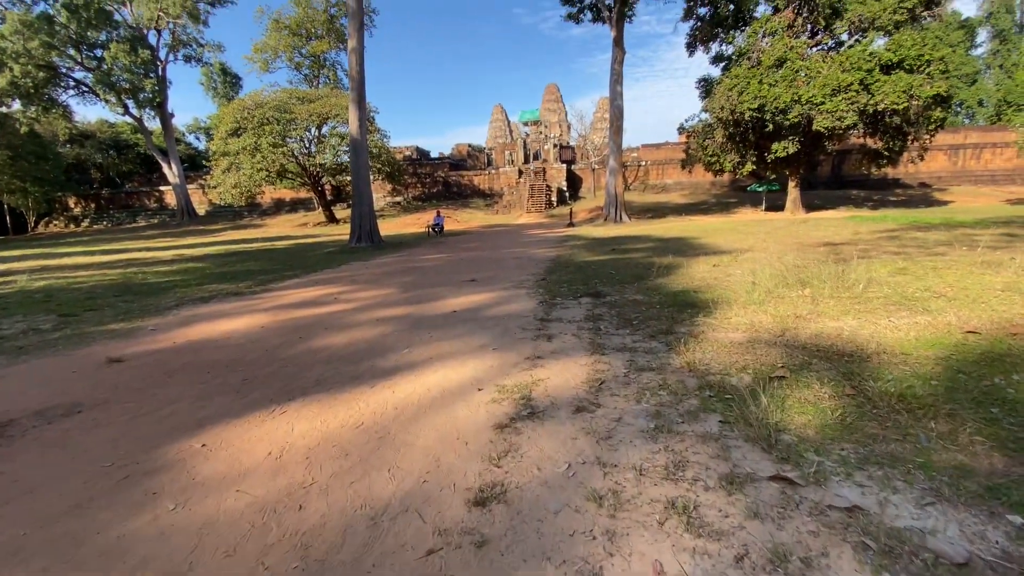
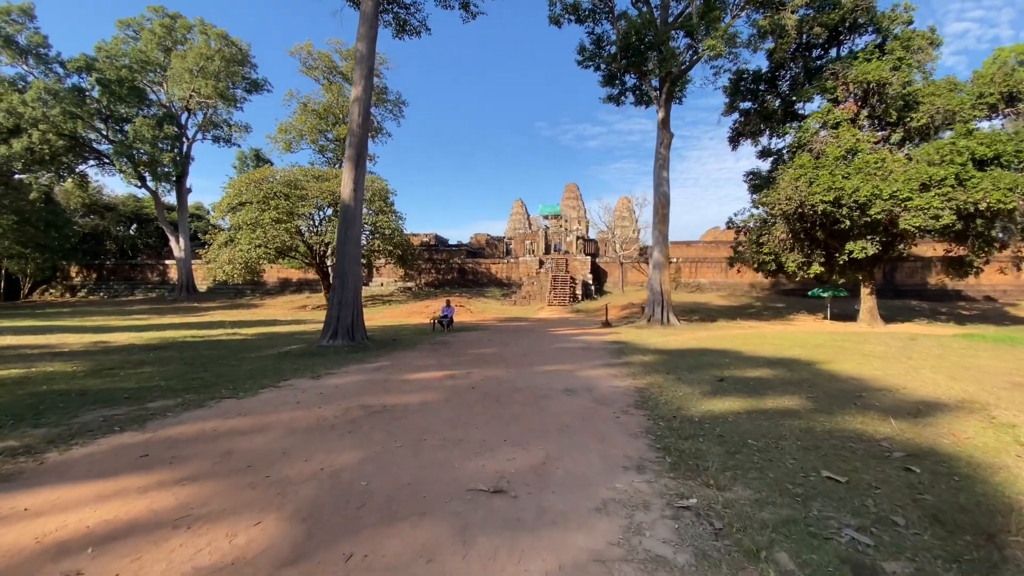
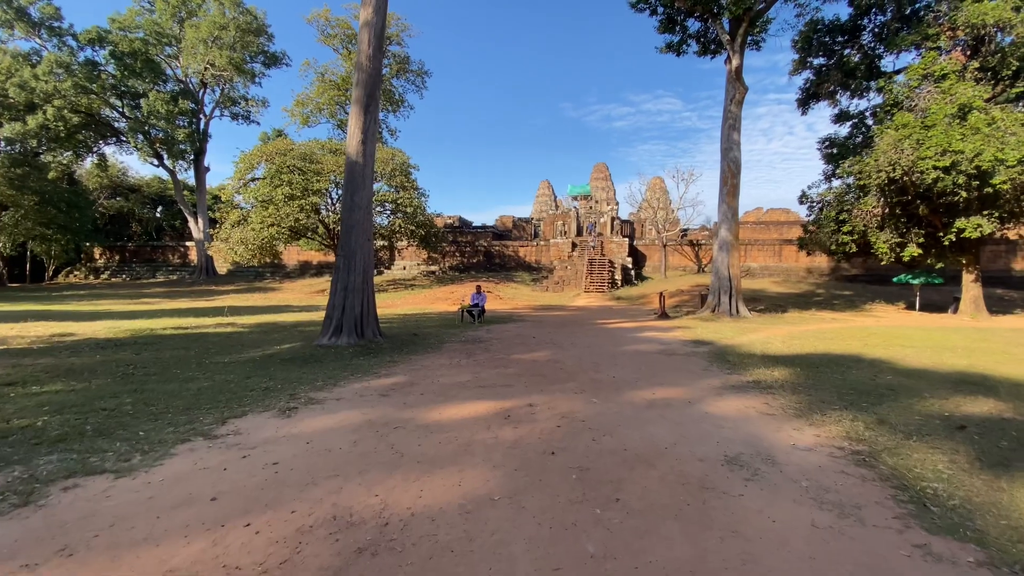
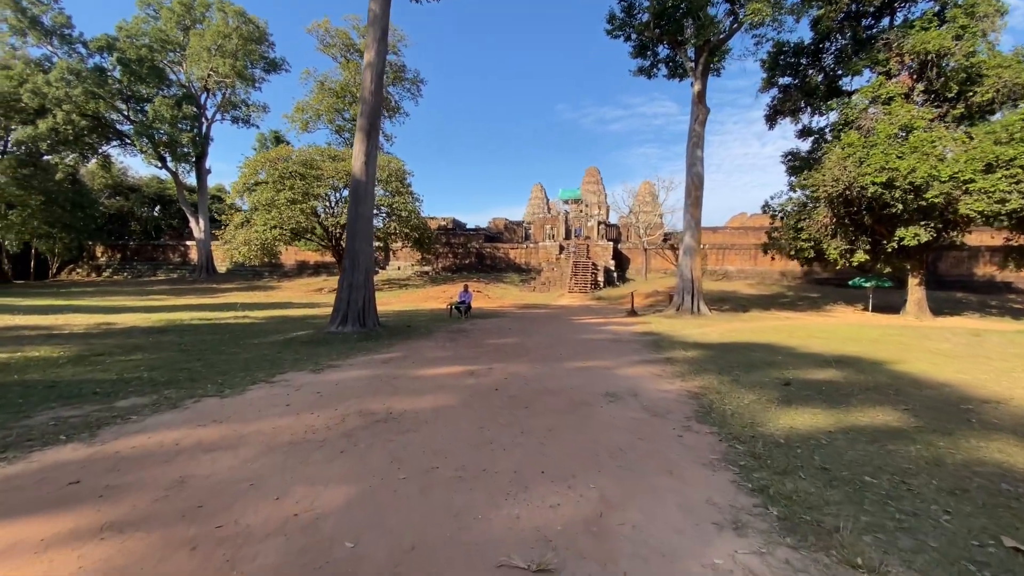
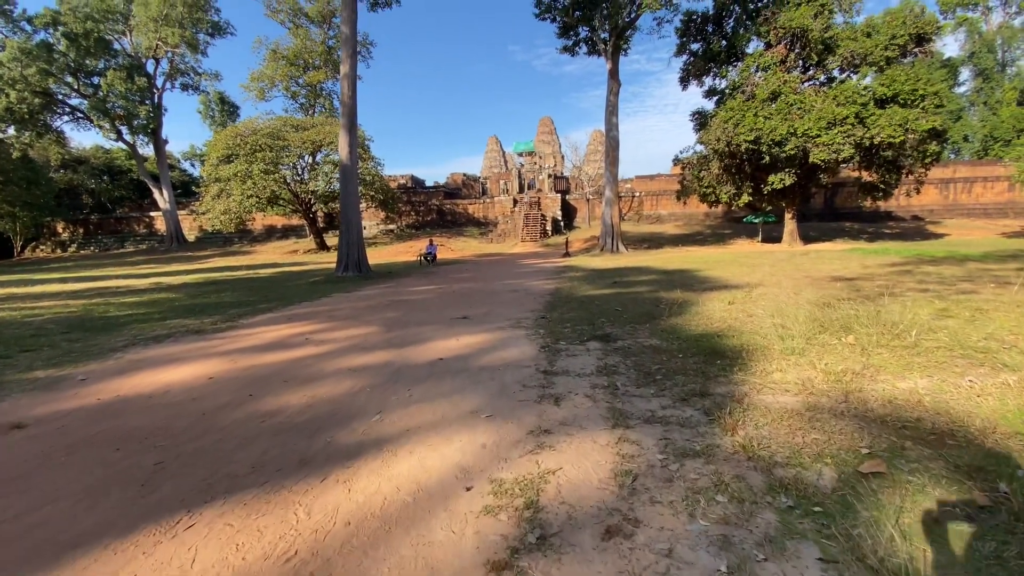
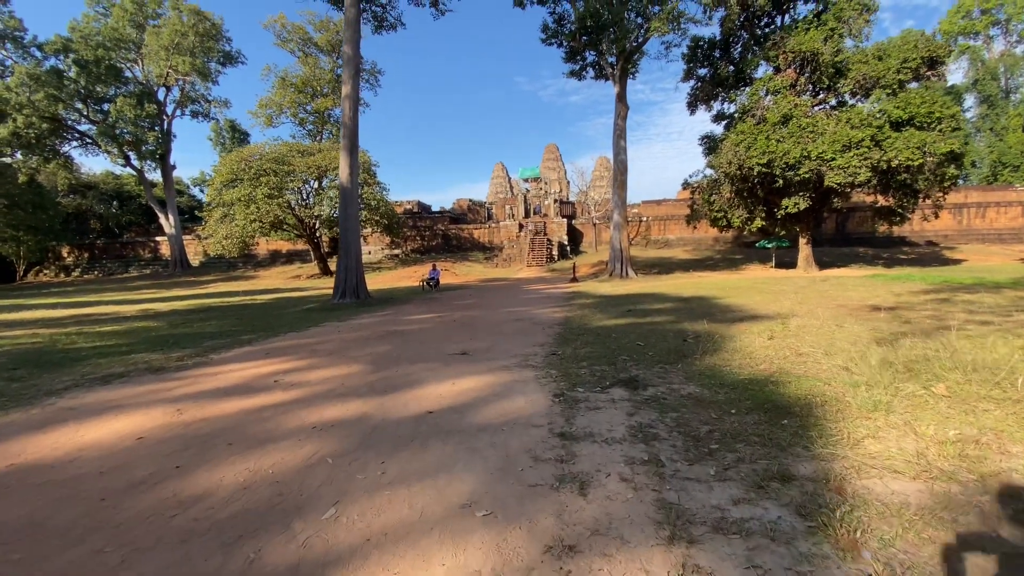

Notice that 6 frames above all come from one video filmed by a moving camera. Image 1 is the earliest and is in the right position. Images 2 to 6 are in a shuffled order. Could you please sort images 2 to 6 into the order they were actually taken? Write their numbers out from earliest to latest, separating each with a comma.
5, 6, 2, 4, 3
